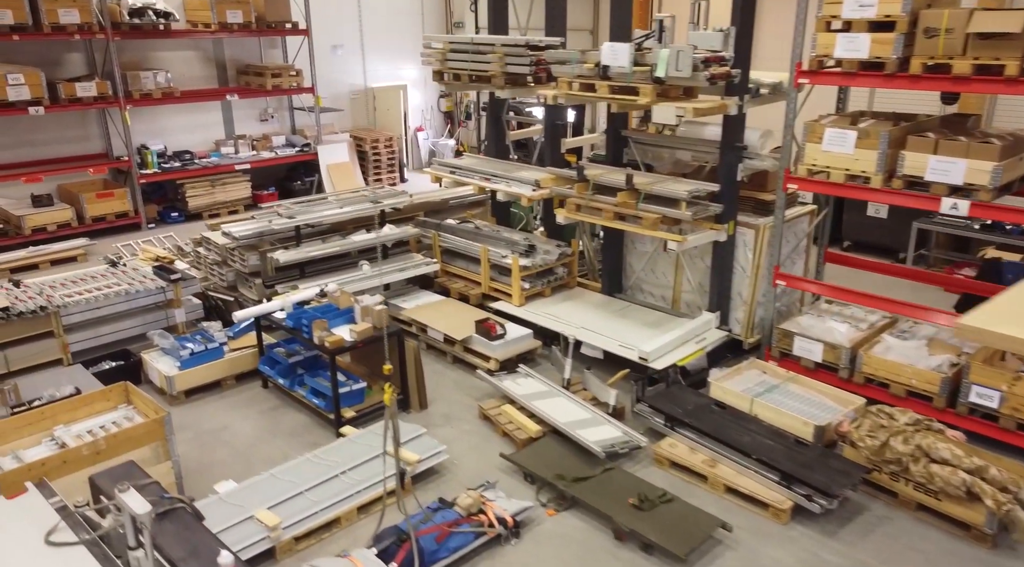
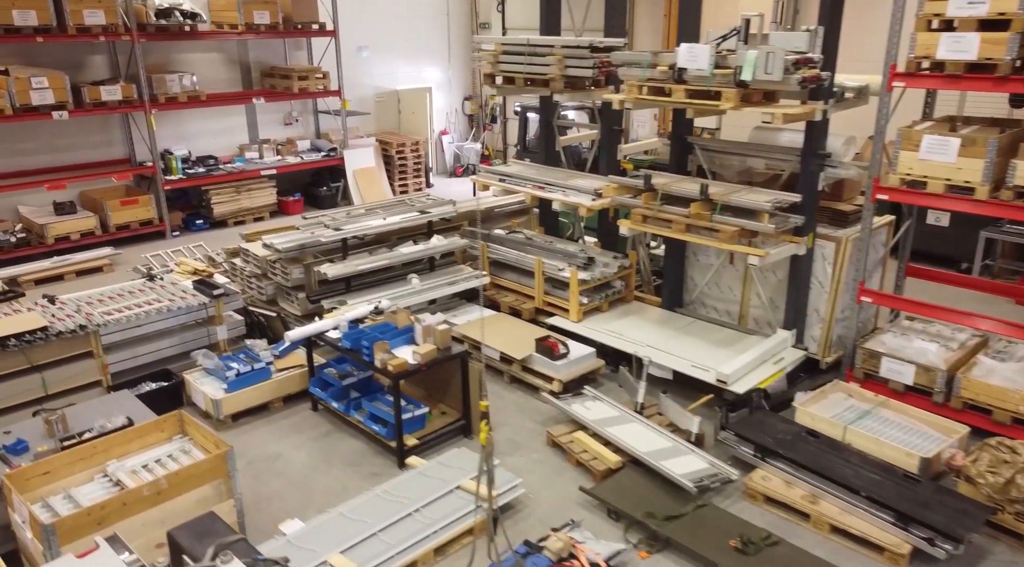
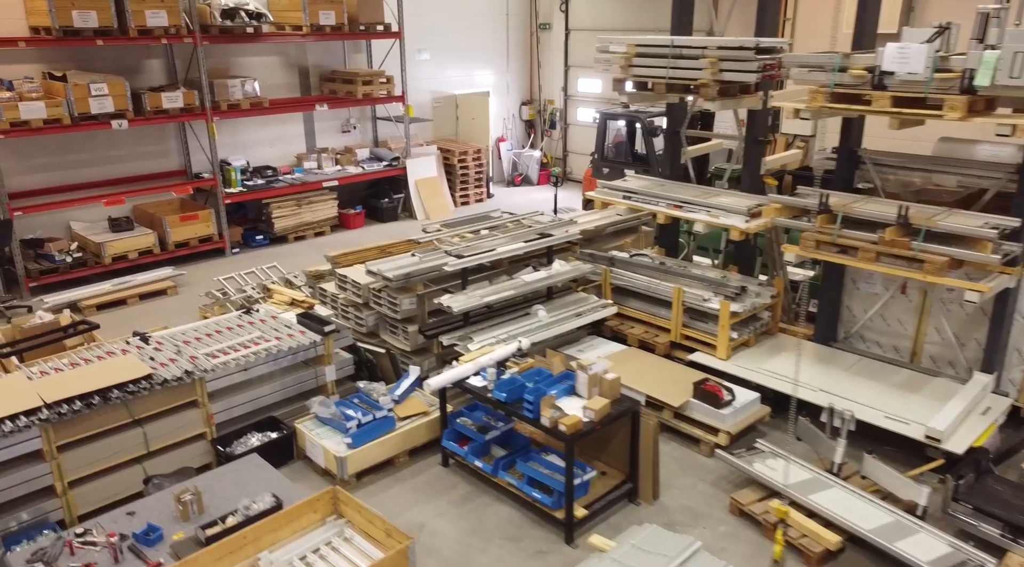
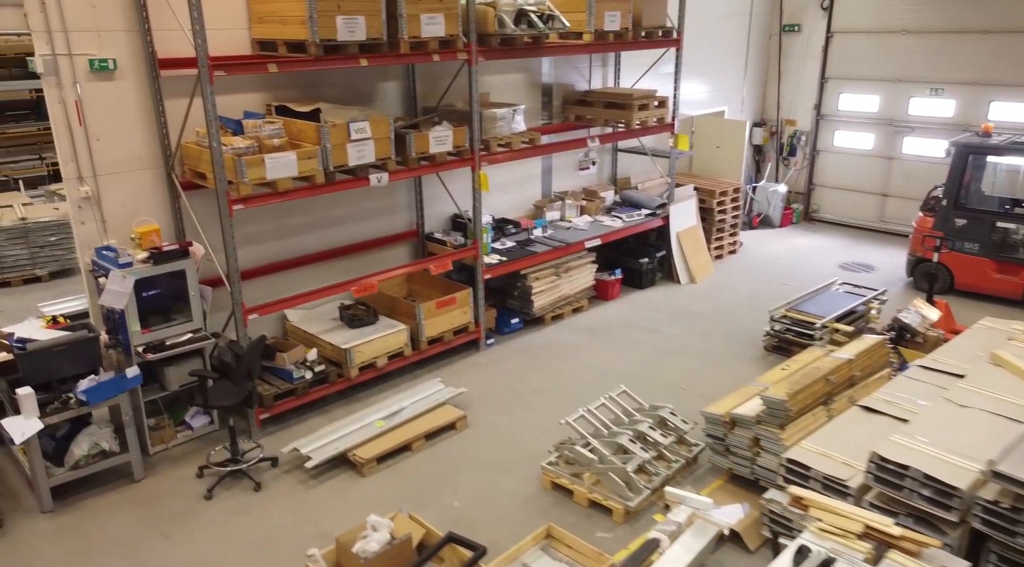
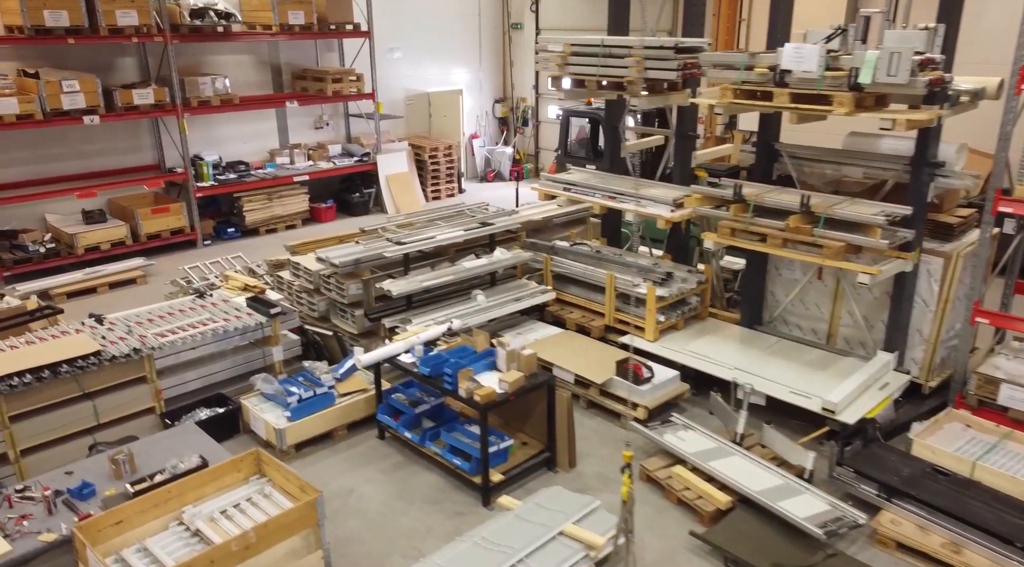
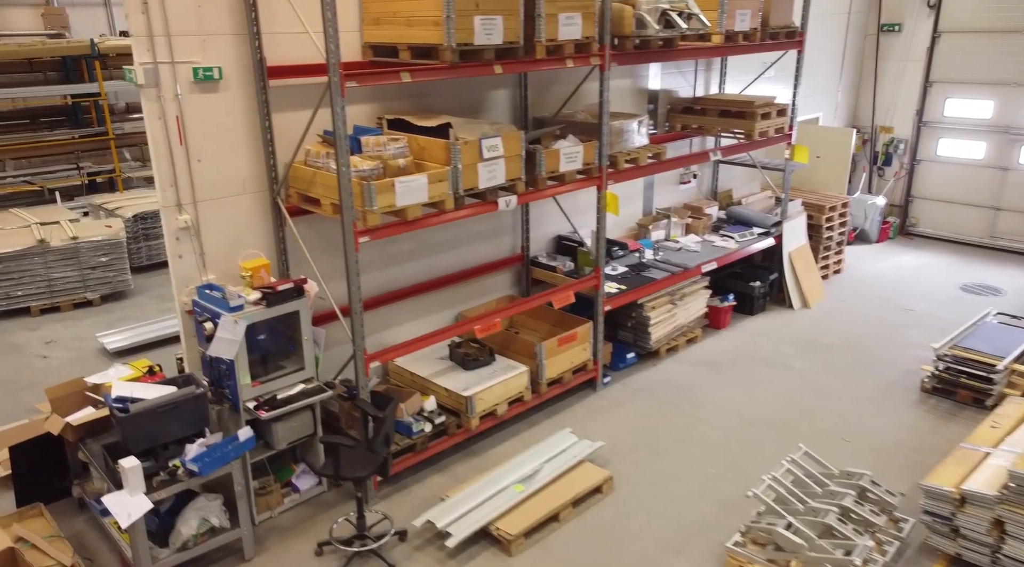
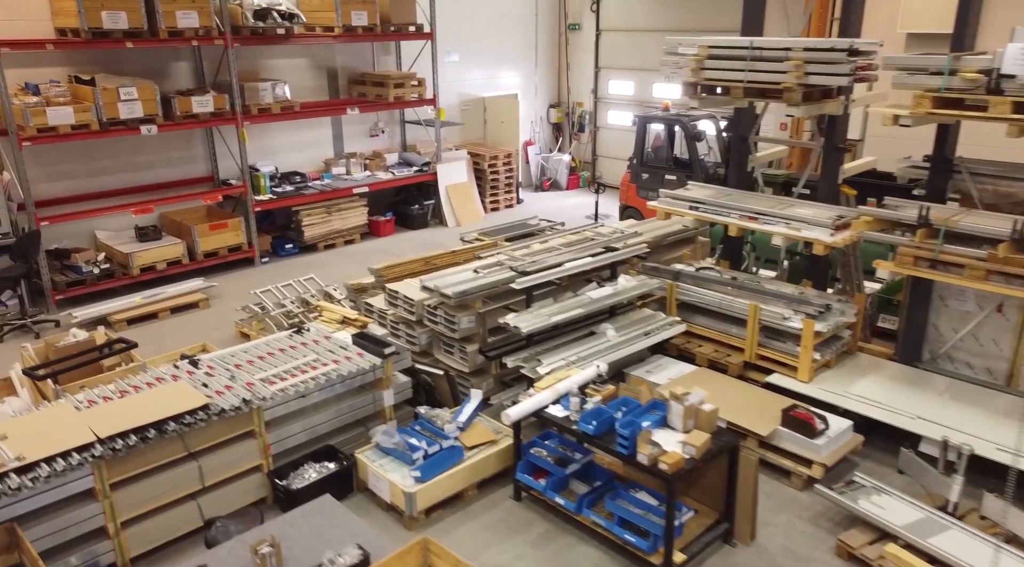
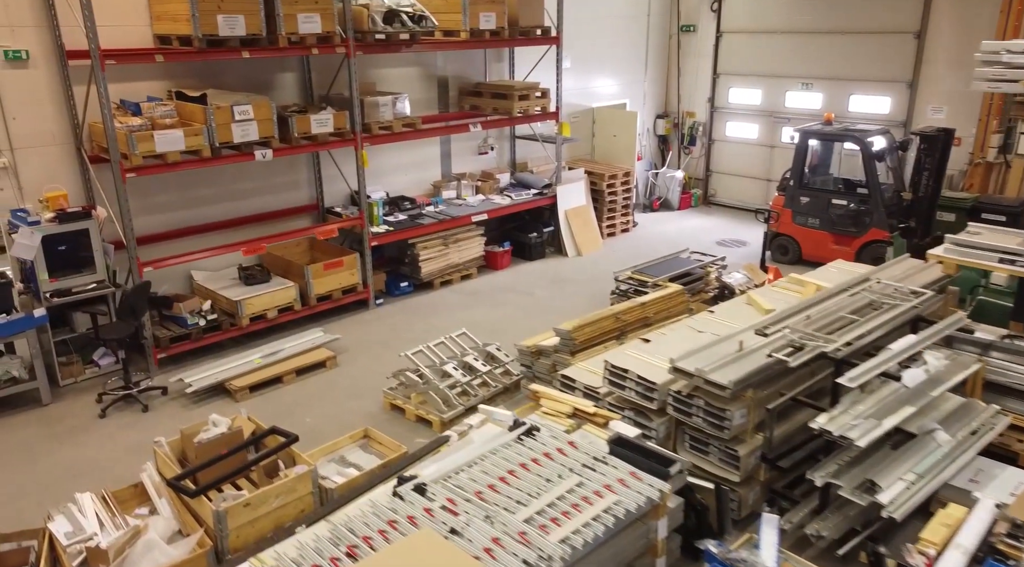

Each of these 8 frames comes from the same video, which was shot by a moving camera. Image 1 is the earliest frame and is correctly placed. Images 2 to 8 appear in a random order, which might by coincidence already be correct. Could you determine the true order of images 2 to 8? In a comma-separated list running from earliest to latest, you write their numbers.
2, 5, 3, 7, 8, 4, 6
